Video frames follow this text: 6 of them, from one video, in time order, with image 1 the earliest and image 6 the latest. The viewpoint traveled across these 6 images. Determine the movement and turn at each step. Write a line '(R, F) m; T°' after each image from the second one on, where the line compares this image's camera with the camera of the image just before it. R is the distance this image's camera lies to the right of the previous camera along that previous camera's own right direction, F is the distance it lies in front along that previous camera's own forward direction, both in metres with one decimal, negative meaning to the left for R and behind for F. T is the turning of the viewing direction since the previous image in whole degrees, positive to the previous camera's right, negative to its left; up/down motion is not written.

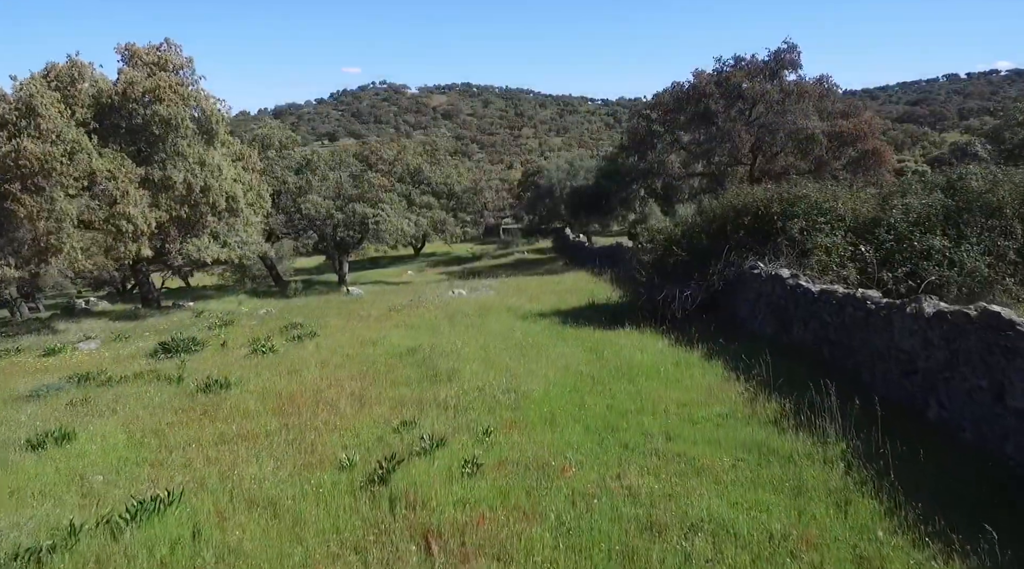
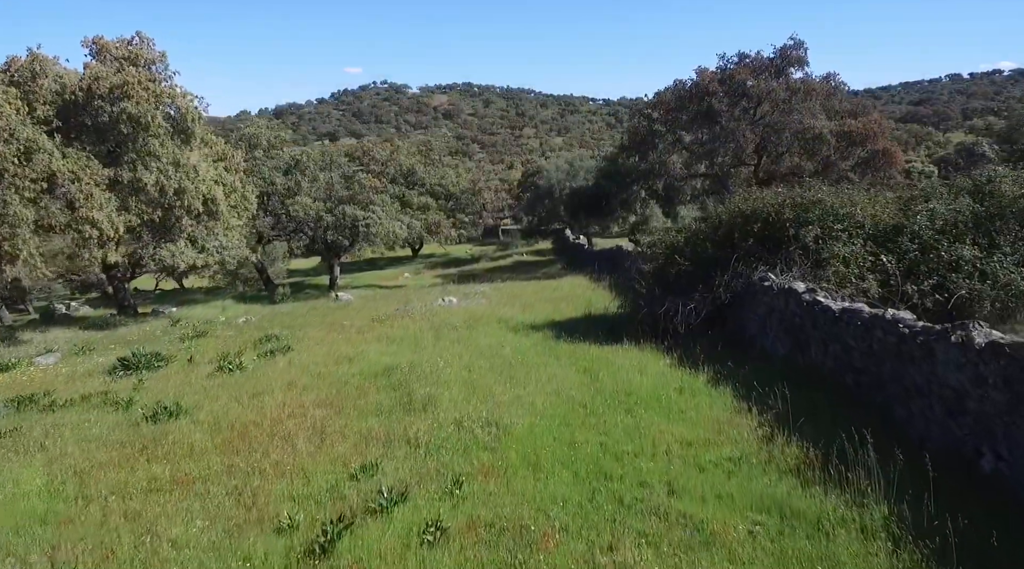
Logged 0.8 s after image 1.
(+0.2, +1.1) m; 0°
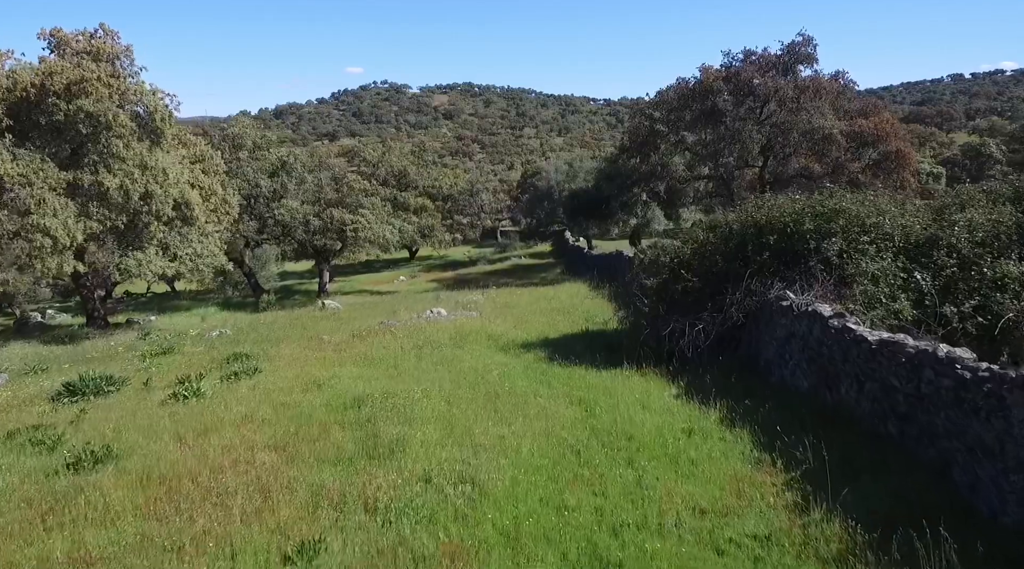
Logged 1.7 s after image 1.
(+0.2, +1.3) m; 0°
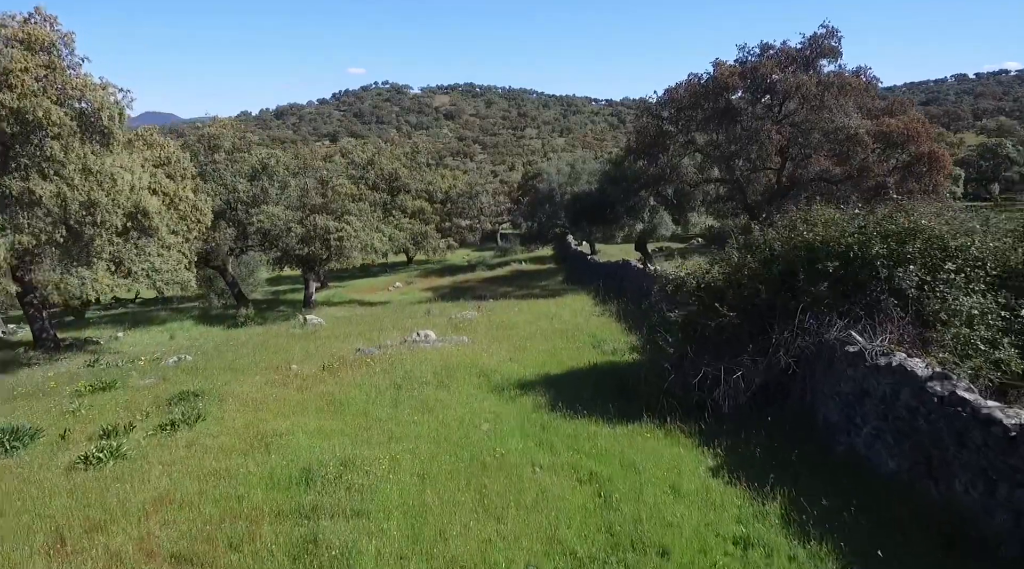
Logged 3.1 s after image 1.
(+0.1, +2.2) m; 0°
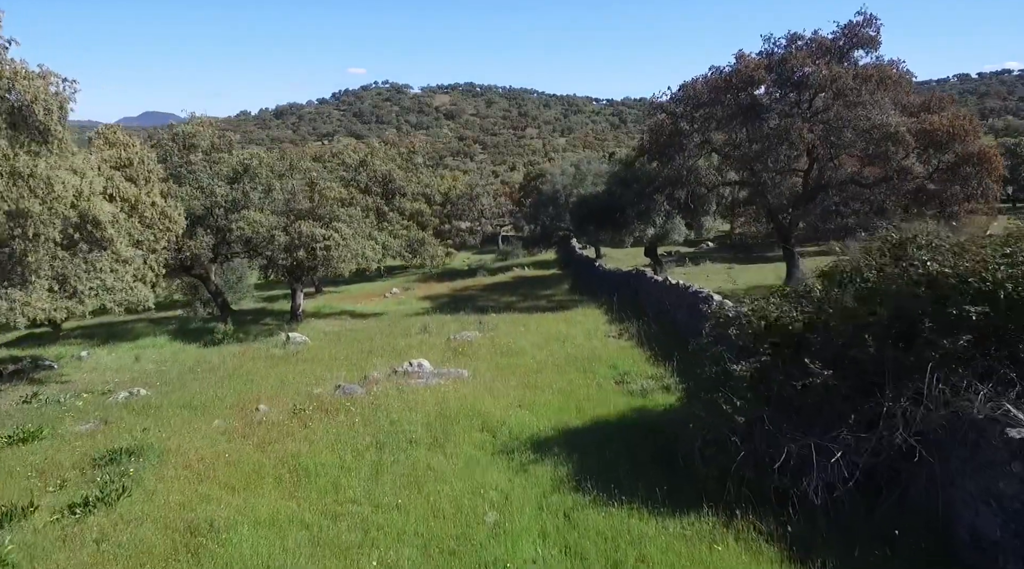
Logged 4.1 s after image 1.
(-0.1, +2.4) m; 0°
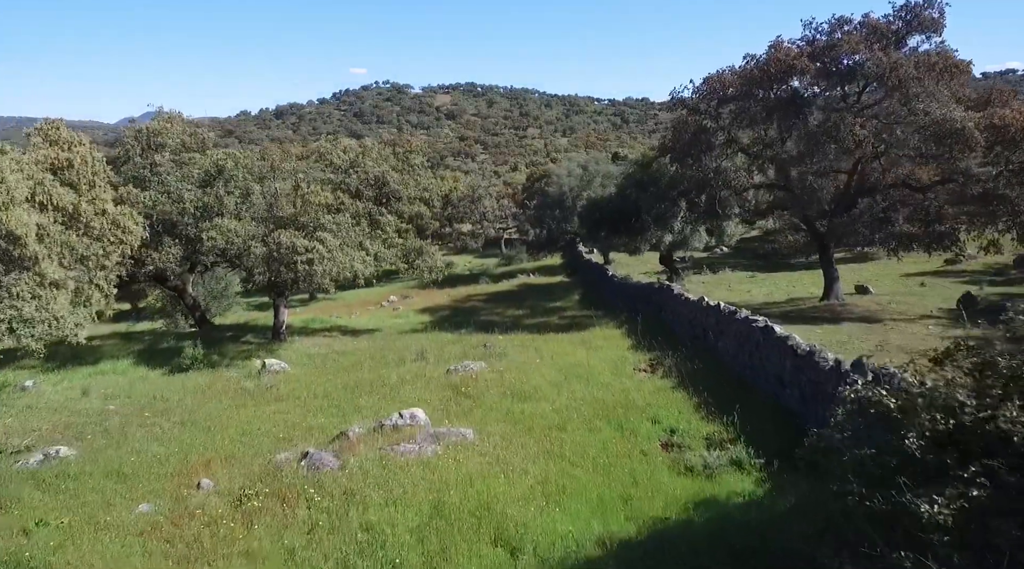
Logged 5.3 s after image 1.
(-0.2, +3.0) m; 0°
